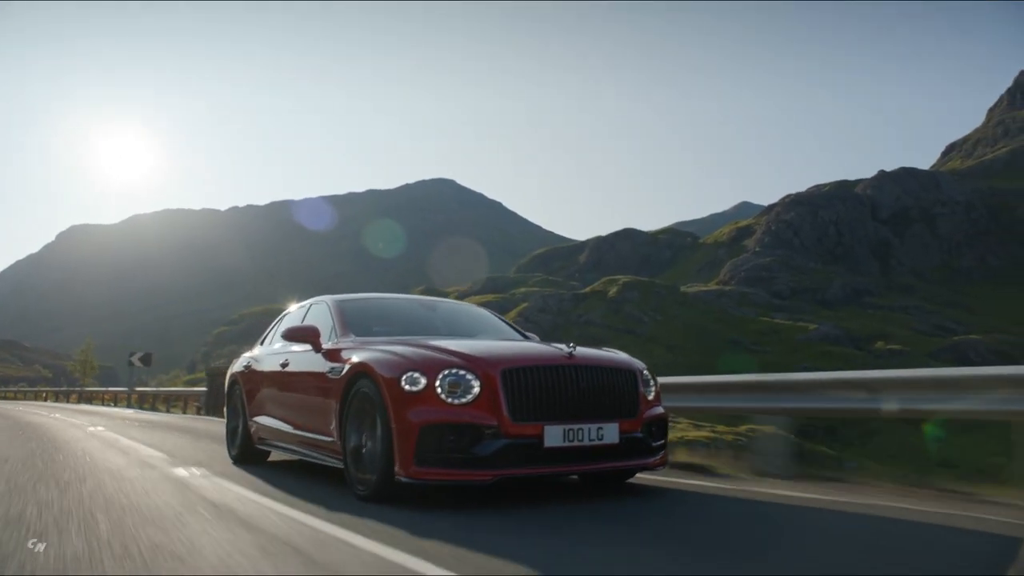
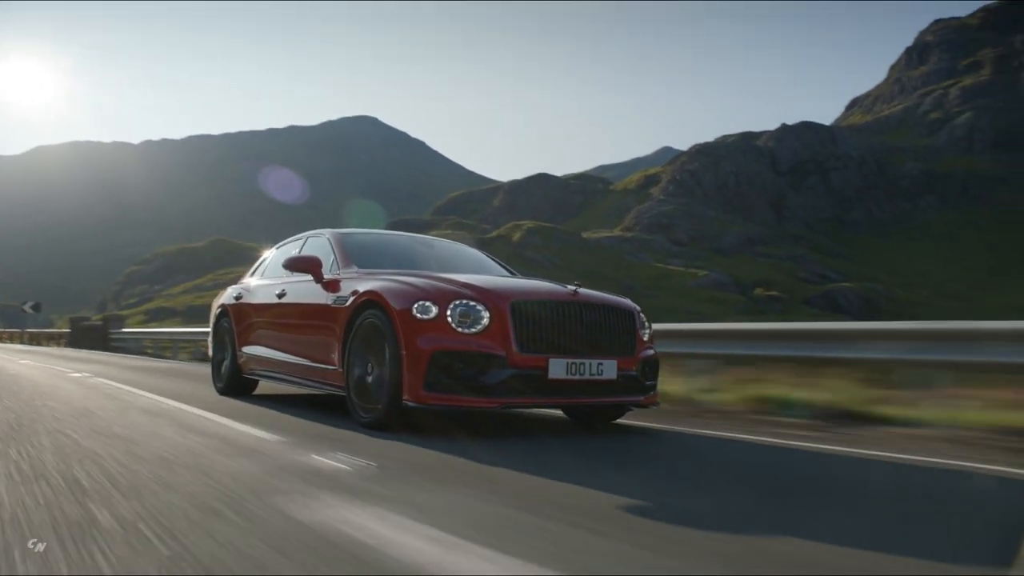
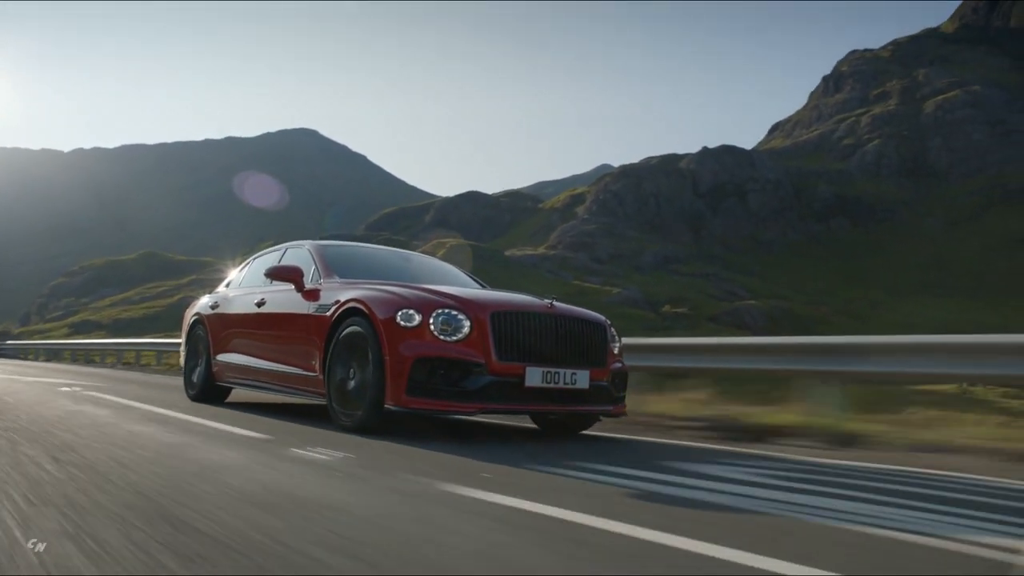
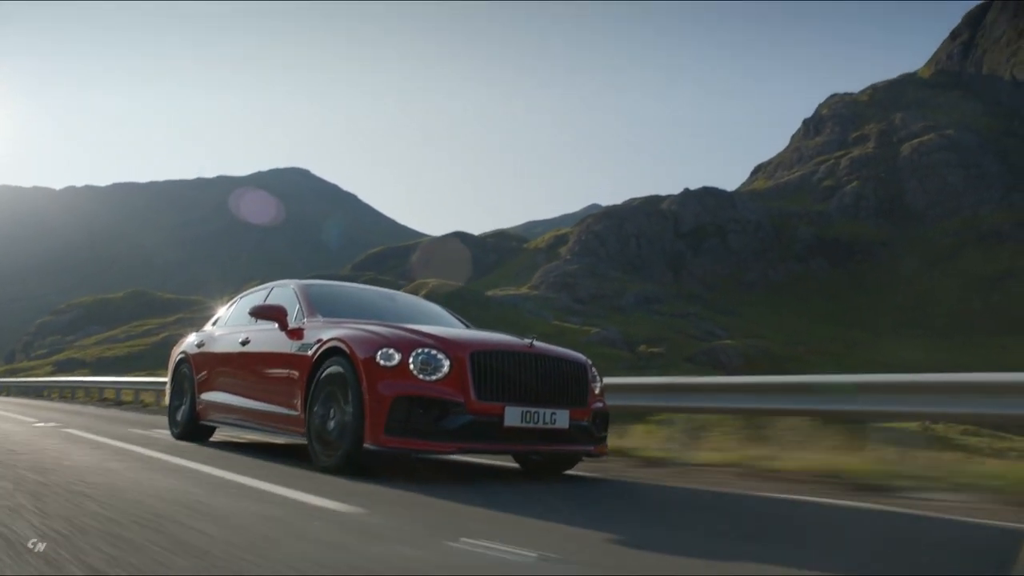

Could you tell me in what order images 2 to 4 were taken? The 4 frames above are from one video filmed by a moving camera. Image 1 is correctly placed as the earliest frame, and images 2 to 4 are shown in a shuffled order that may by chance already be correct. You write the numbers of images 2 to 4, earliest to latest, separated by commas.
2, 3, 4
